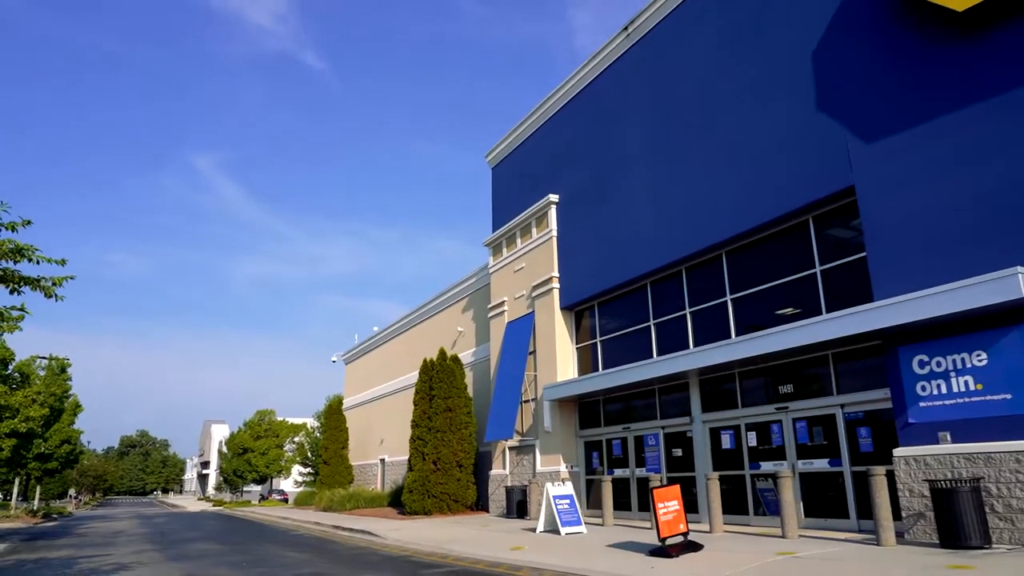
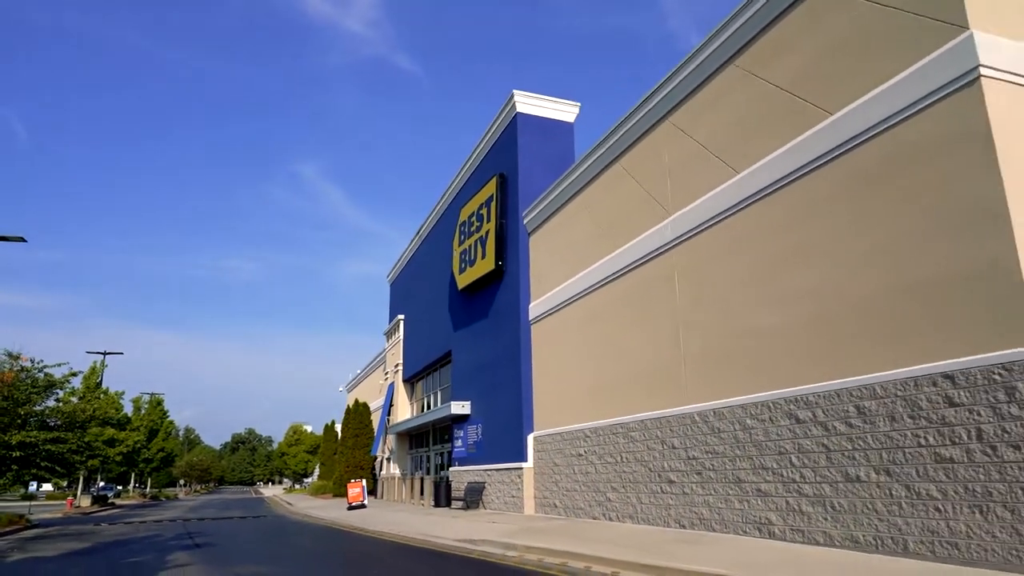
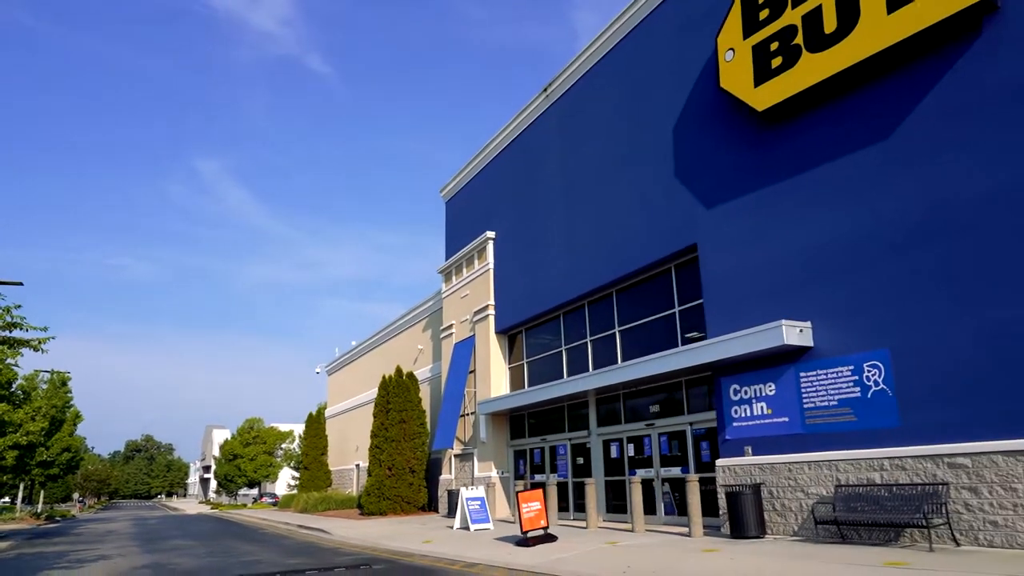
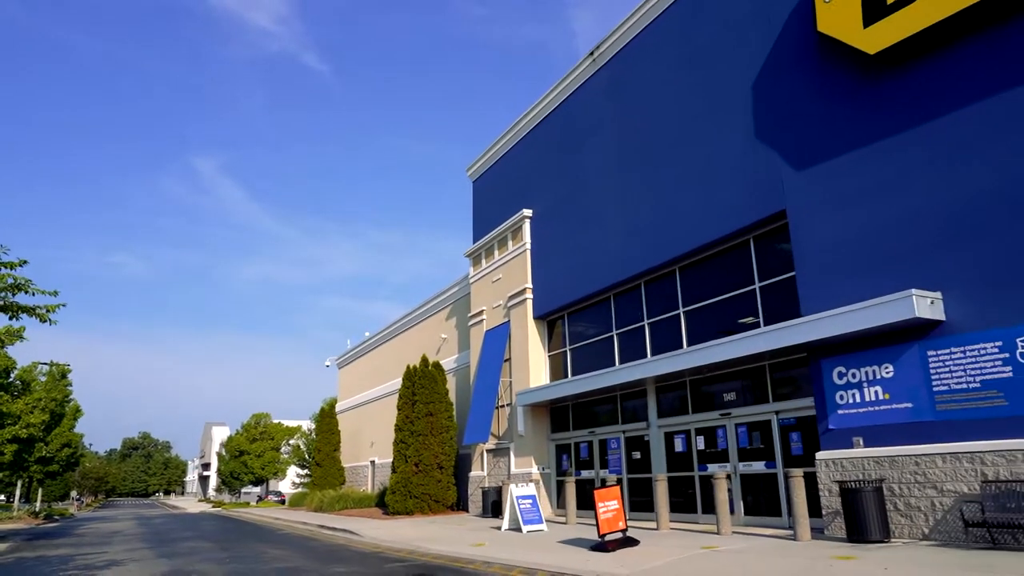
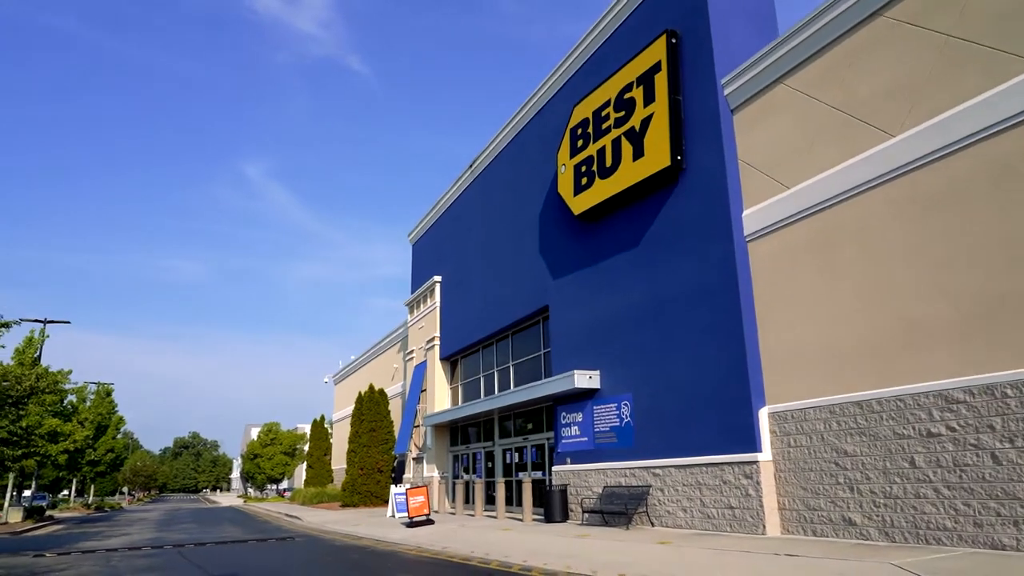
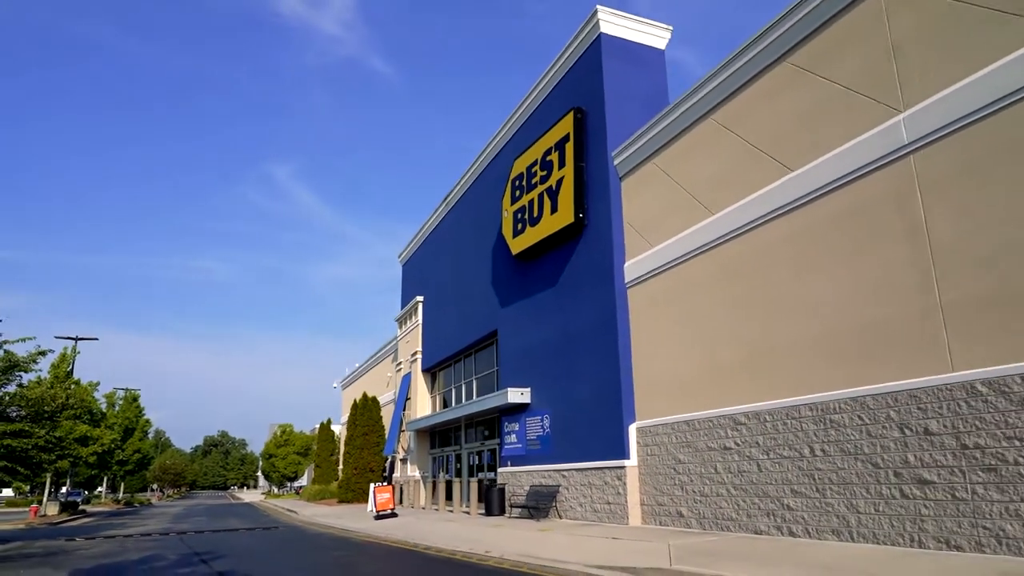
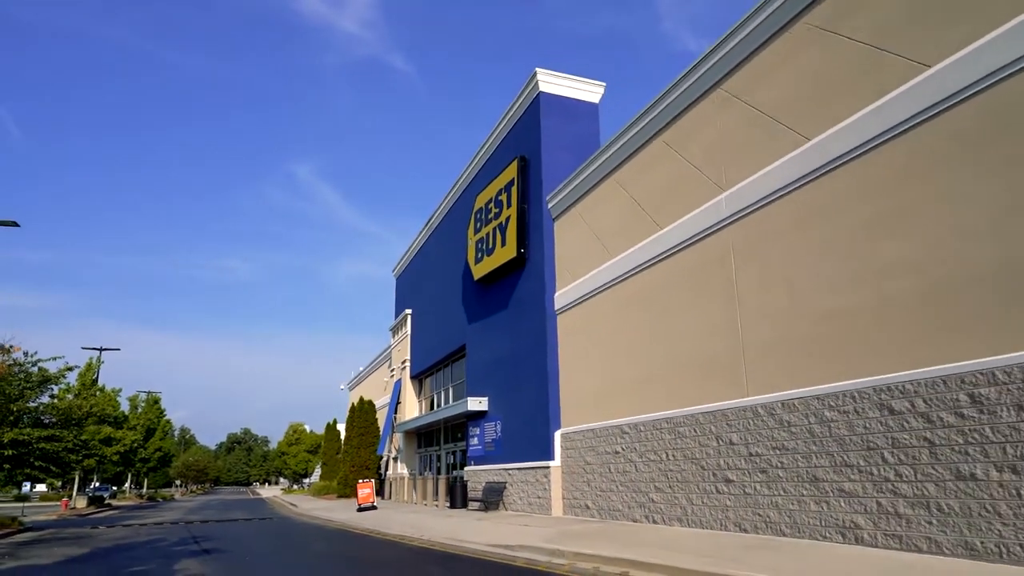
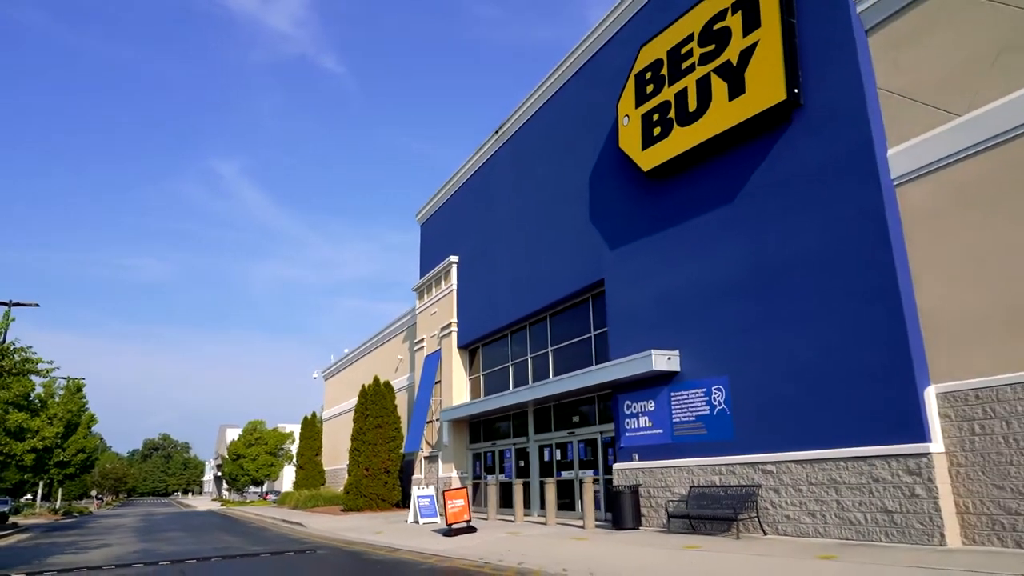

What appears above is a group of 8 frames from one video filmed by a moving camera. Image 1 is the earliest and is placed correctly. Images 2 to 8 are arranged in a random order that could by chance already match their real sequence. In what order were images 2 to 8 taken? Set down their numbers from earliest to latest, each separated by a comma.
4, 3, 8, 5, 6, 7, 2
